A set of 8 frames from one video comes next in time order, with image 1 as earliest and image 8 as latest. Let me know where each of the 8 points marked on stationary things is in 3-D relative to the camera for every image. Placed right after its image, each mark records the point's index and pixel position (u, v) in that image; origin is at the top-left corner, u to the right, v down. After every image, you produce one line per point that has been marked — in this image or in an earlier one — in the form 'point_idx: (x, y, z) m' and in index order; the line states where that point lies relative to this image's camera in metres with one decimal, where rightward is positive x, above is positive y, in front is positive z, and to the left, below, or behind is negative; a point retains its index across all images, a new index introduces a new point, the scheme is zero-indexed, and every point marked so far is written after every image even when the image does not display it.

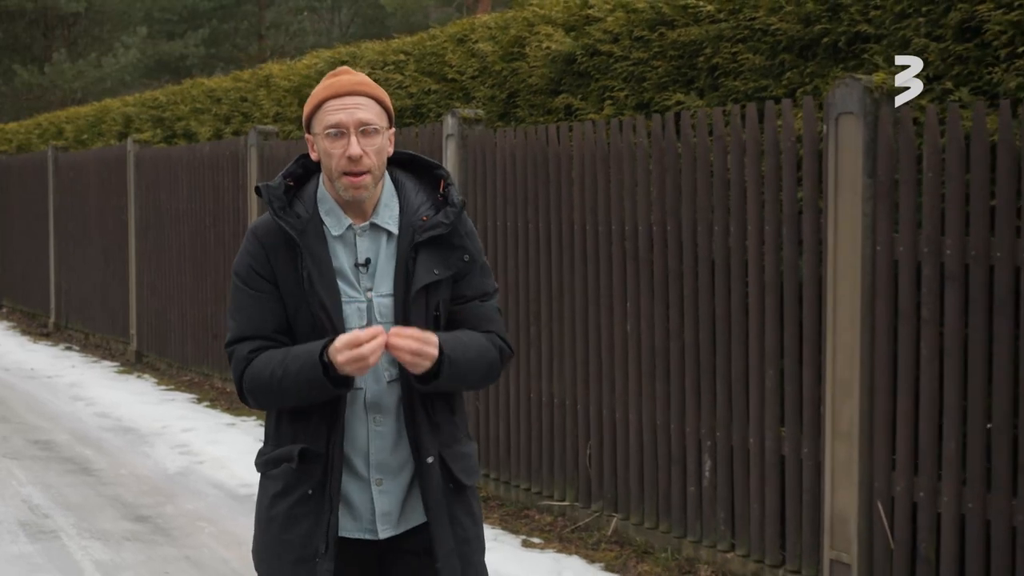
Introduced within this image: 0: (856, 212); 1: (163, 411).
0: (+1.0, +0.2, +4.4) m
1: (-1.9, -0.7, +8.6) m
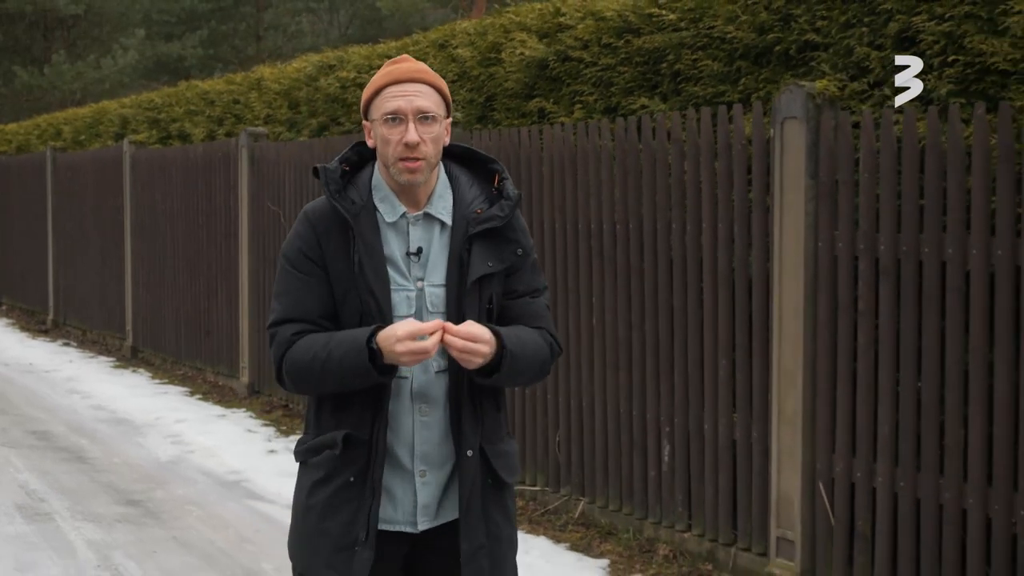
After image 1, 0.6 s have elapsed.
0: (+0.8, +0.2, +4.6) m
1: (-2.0, -0.7, +8.9) m
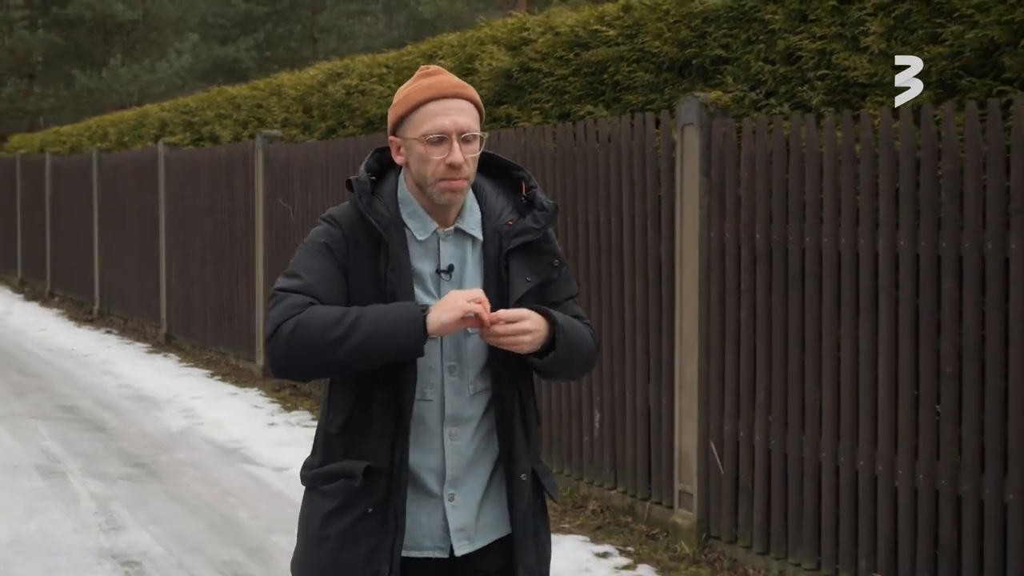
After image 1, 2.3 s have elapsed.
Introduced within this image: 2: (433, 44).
0: (+0.6, +0.3, +5.3) m
1: (-2.1, -0.6, +9.7) m
2: (-0.4, +1.3, +8.3) m
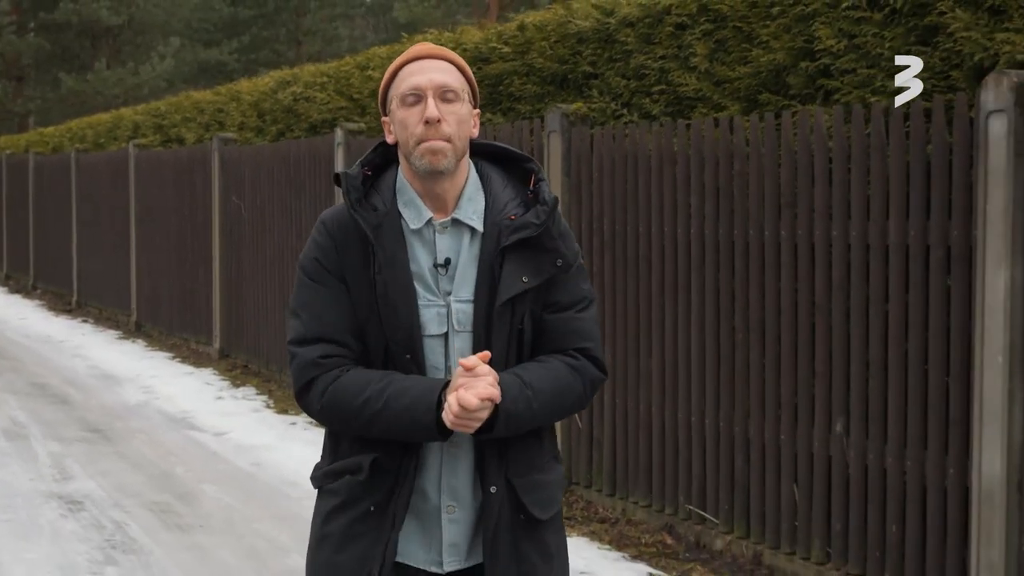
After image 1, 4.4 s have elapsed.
0: (+0.2, +0.3, +6.3) m
1: (-2.5, -0.5, +10.6) m
2: (-0.9, +1.4, +9.2) m
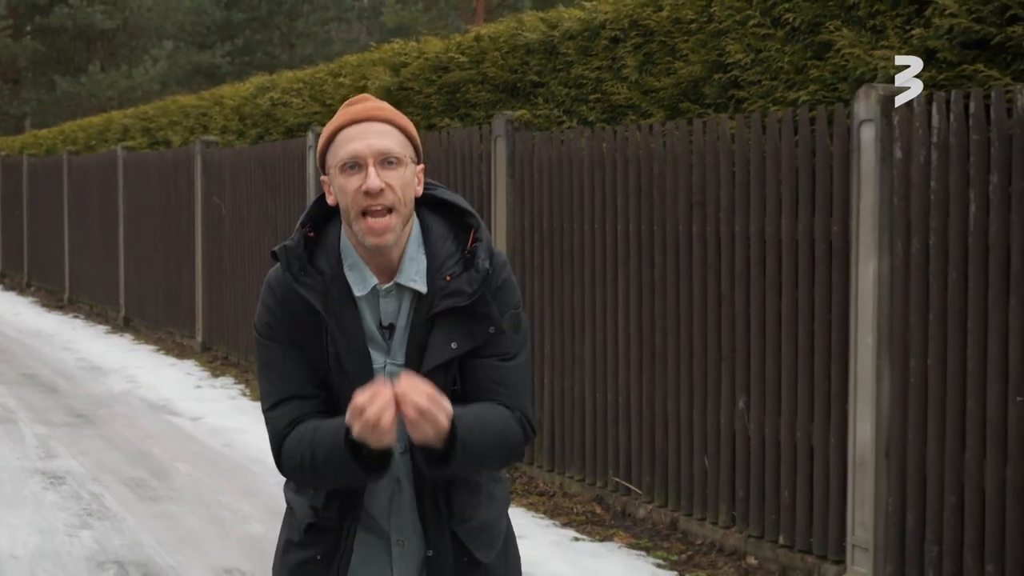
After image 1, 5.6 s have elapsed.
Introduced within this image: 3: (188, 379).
0: (0.0, +0.4, +6.8) m
1: (-2.7, -0.5, +11.1) m
2: (-1.1, +1.4, +9.8) m
3: (-2.0, -0.6, +9.8) m
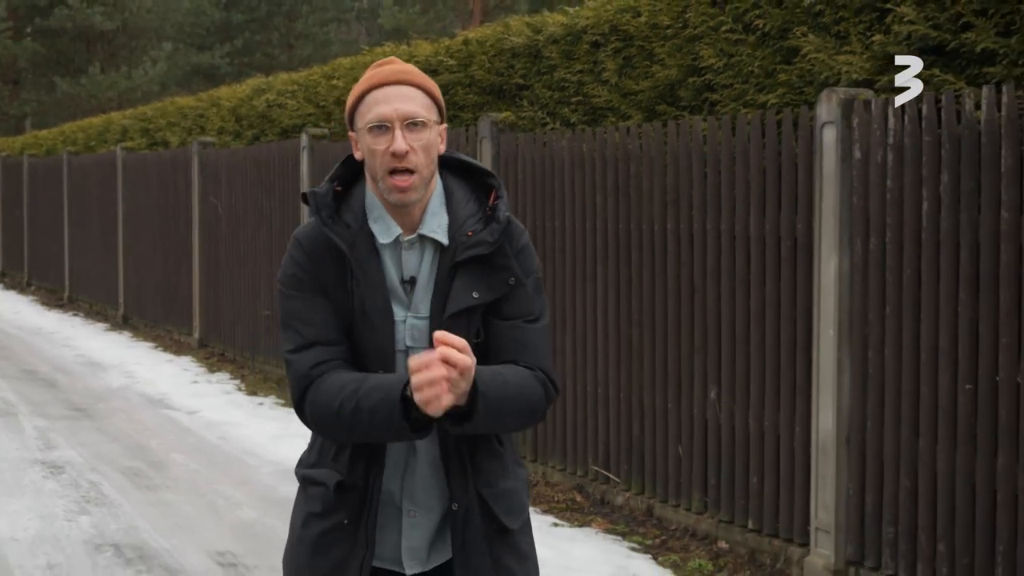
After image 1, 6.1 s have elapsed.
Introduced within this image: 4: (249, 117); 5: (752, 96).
0: (-0.1, +0.4, +7.0) m
1: (-2.8, -0.5, +11.4) m
2: (-1.1, +1.4, +10.0) m
3: (-2.1, -0.6, +10.1) m
4: (-1.9, +1.2, +11.4) m
5: (+0.9, +0.7, +5.7) m
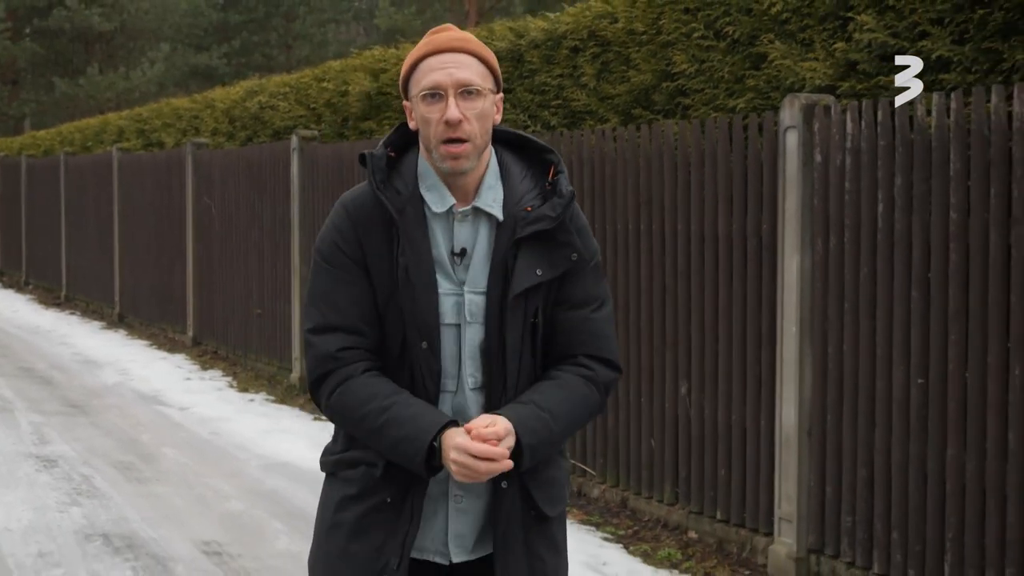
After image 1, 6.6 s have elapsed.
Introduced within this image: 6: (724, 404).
0: (-0.2, +0.4, +7.2) m
1: (-2.9, -0.5, +11.5) m
2: (-1.2, +1.4, +10.2) m
3: (-2.2, -0.5, +10.2) m
4: (-2.0, +1.3, +11.6) m
5: (+0.8, +0.7, +5.8) m
6: (+0.7, -0.4, +5.5) m
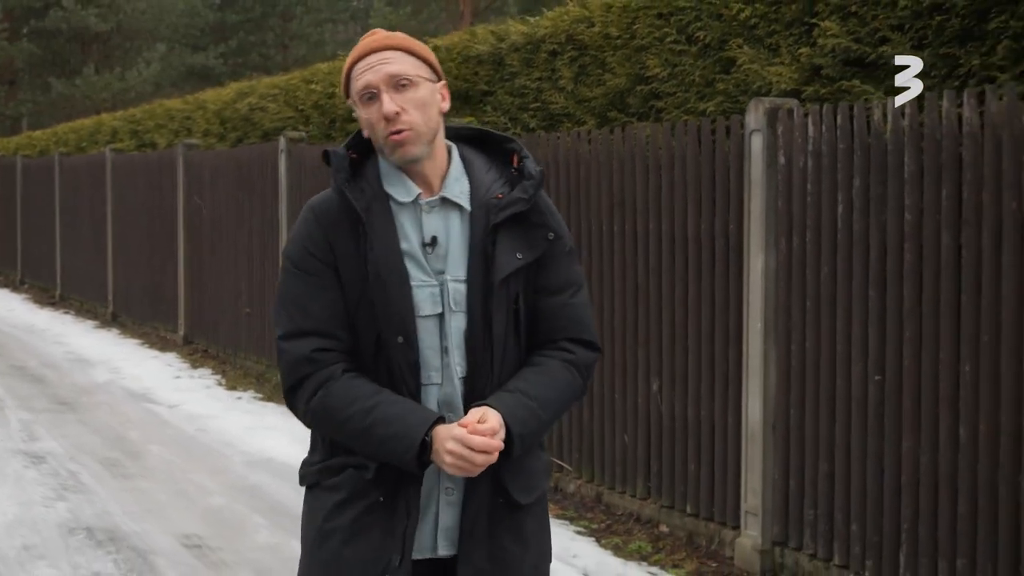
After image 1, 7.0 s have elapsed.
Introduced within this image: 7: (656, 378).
0: (-0.3, +0.4, +7.3) m
1: (-3.0, -0.5, +11.7) m
2: (-1.3, +1.4, +10.3) m
3: (-2.3, -0.5, +10.4) m
4: (-2.1, +1.3, +11.7) m
5: (+0.7, +0.7, +6.0) m
6: (+0.6, -0.4, +5.6) m
7: (+0.5, -0.3, +5.8) m
